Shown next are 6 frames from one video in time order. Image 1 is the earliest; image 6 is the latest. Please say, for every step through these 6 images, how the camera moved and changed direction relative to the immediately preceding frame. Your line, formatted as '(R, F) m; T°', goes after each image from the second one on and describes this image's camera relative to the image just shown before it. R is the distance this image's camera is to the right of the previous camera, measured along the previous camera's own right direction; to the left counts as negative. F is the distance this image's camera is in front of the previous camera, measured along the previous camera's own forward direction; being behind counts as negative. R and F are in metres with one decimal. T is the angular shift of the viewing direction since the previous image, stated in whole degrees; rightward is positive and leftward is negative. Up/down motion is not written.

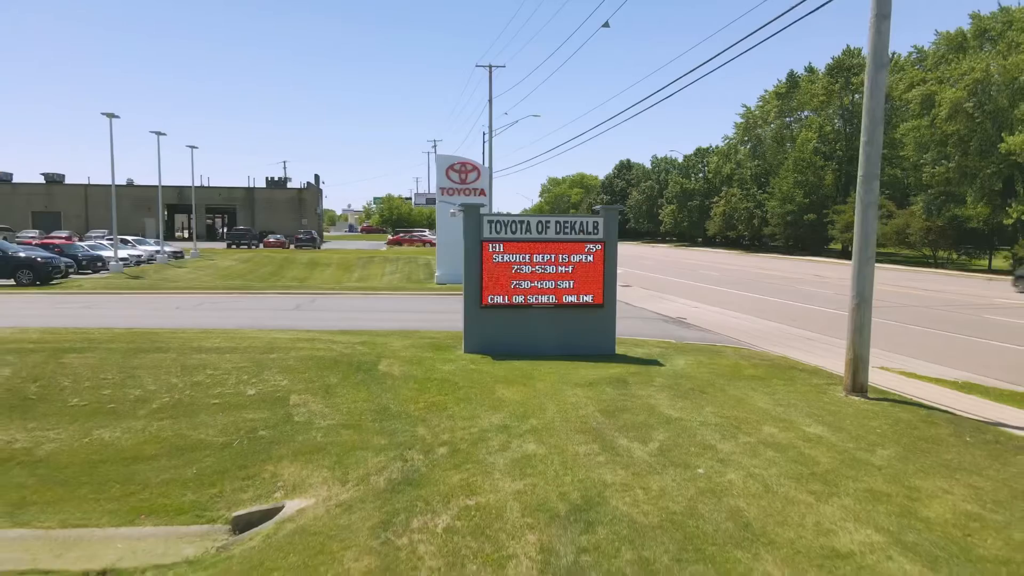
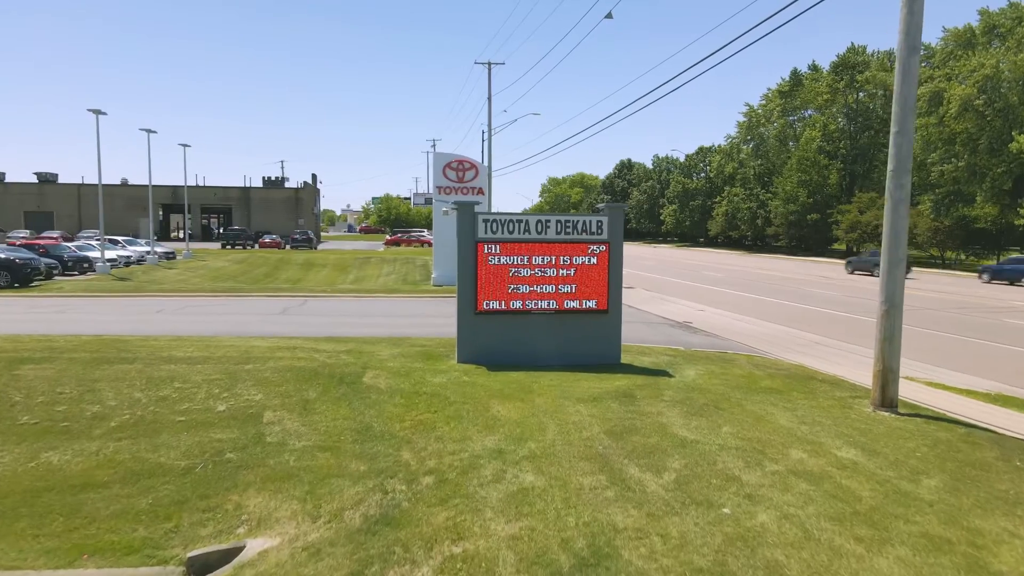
(0.0, +0.7) m; 0°
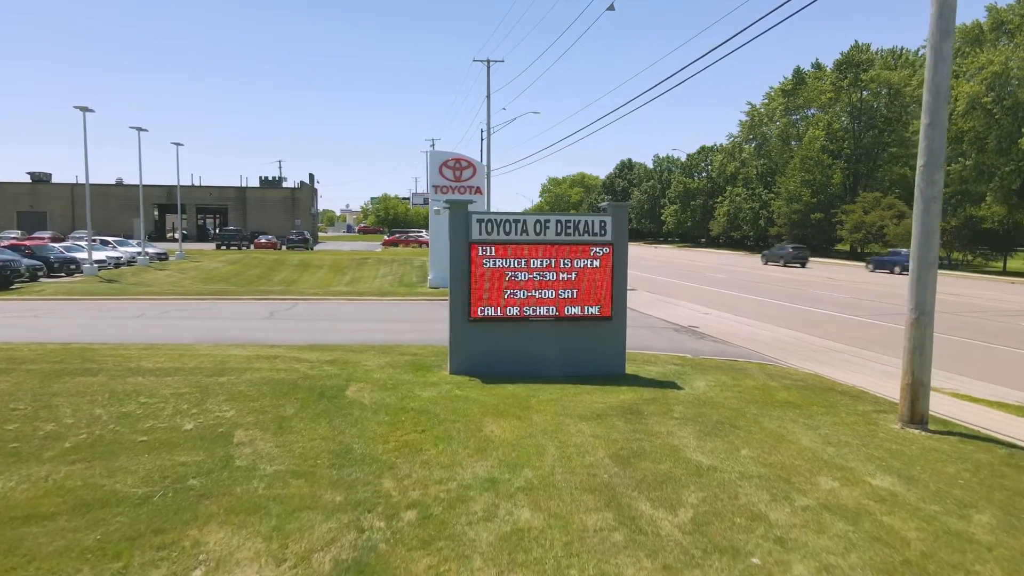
(0.0, +0.7) m; 0°
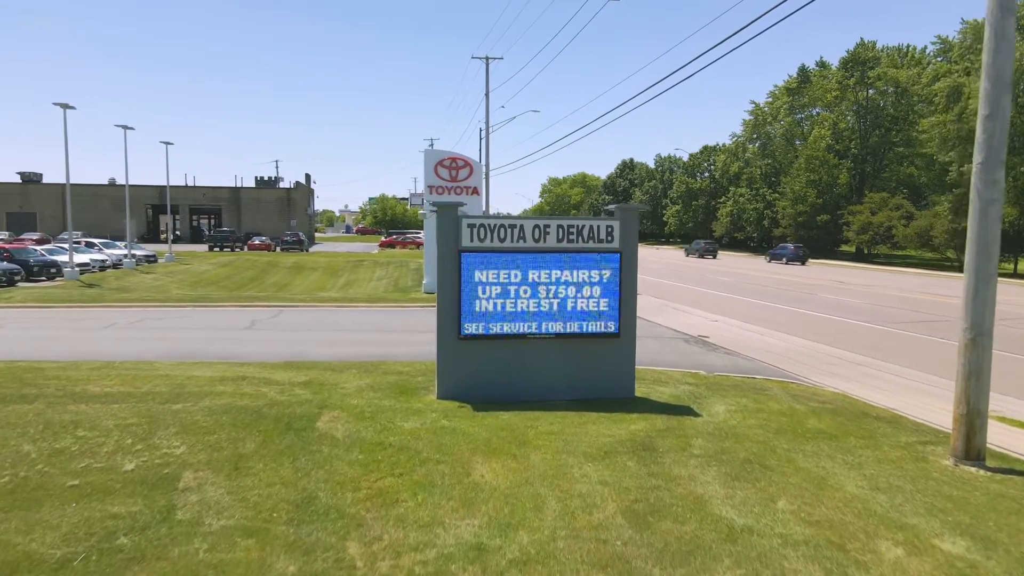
(0.0, +1.0) m; 0°
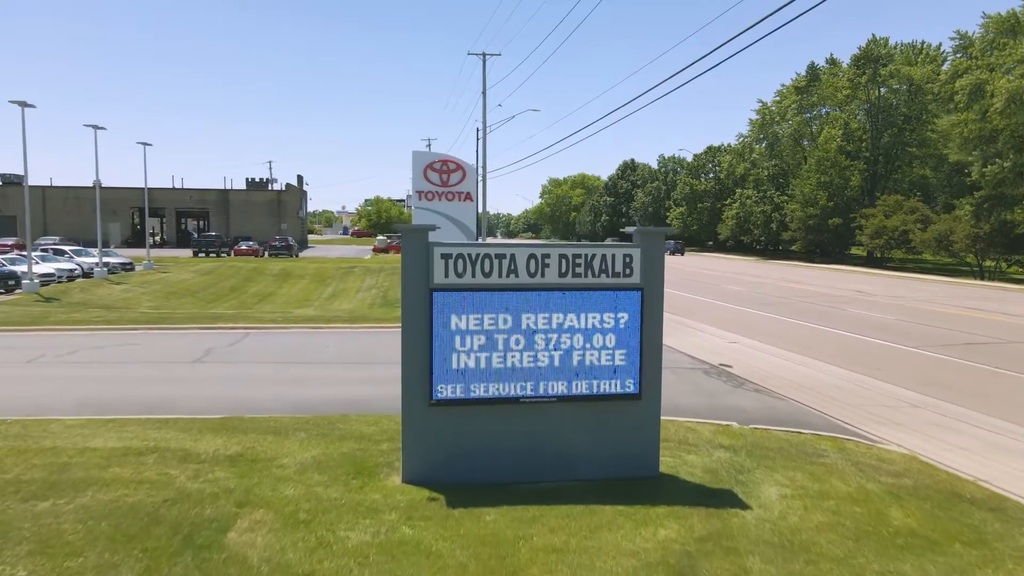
(+0.1, +1.8) m; 0°
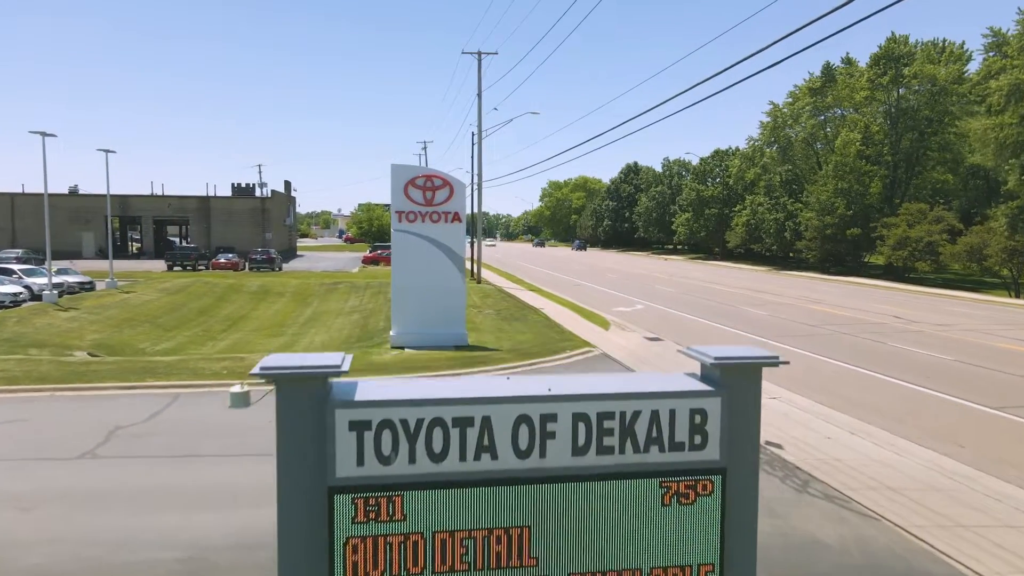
(+0.1, +2.7) m; 0°
